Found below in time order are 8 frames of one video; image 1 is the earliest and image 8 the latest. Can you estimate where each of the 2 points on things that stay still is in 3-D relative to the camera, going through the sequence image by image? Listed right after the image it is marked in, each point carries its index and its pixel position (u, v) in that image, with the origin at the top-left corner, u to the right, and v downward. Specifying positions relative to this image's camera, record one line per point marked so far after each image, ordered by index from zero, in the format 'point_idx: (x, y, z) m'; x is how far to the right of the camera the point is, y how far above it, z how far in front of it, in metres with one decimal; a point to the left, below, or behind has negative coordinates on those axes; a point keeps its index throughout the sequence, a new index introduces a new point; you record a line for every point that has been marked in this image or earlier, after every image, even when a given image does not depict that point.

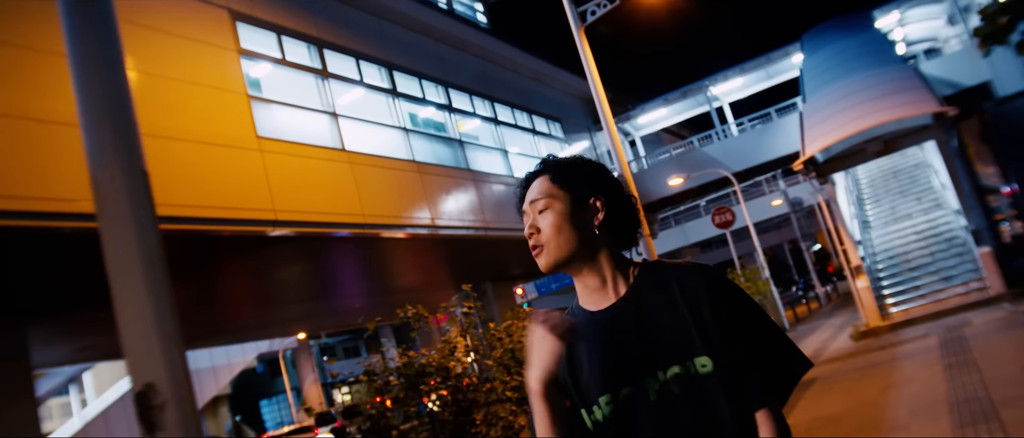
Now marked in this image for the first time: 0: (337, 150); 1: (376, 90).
0: (-3.0, +1.2, +12.0) m
1: (-2.7, +2.6, +13.9) m
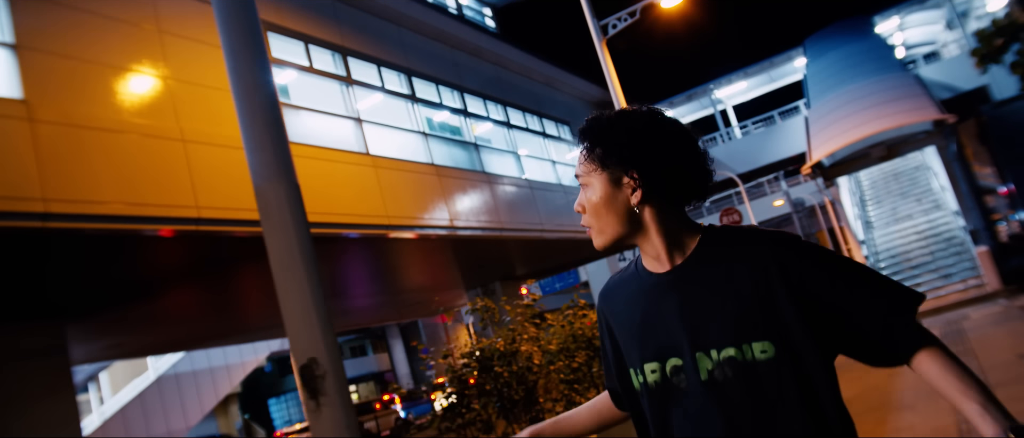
0: (-2.7, +1.2, +12.5) m
1: (-2.4, +2.6, +14.3) m
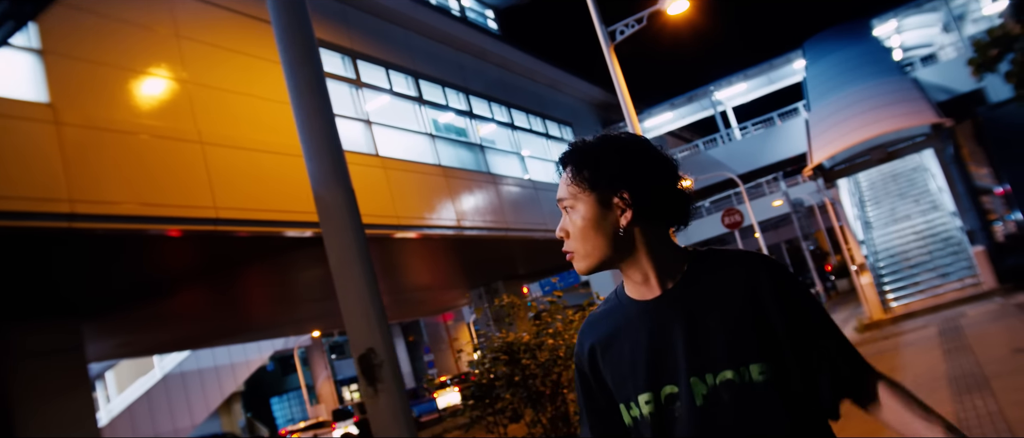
0: (-2.6, +1.2, +12.7) m
1: (-2.3, +2.6, +14.6) m
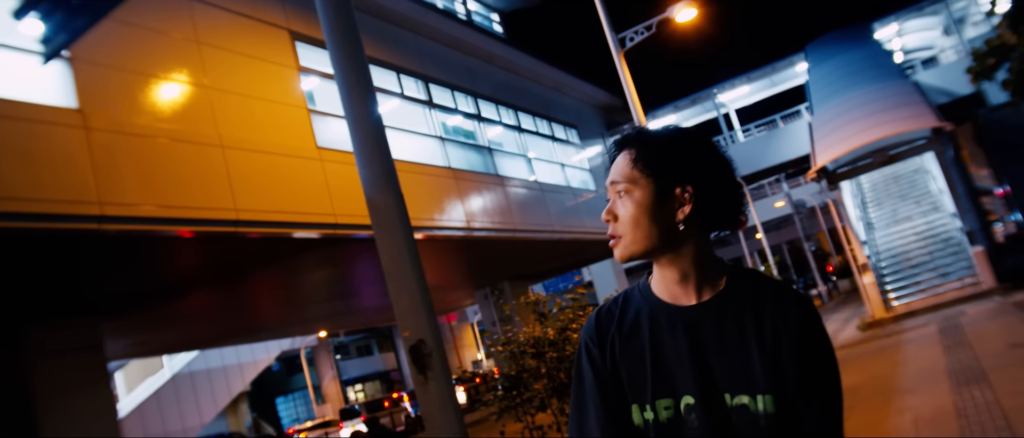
0: (-2.4, +1.1, +13.0) m
1: (-2.1, +2.5, +14.8) m
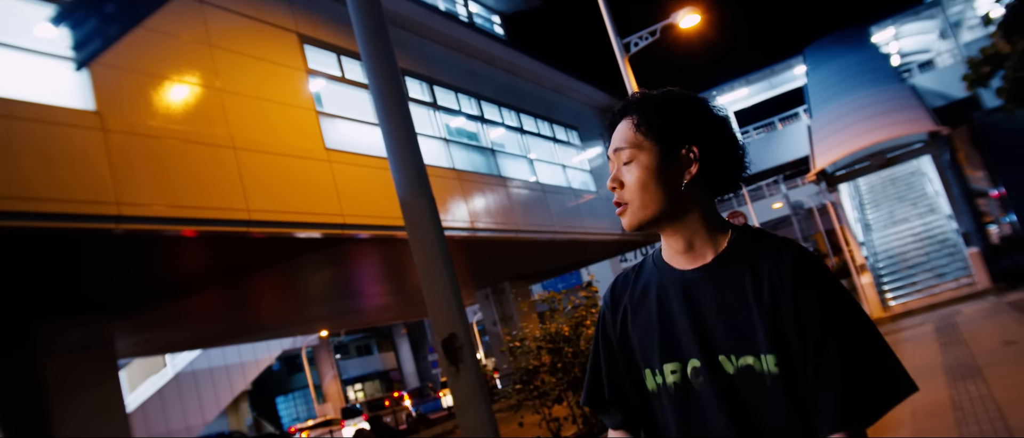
0: (-2.3, +1.1, +13.2) m
1: (-2.0, +2.5, +15.0) m
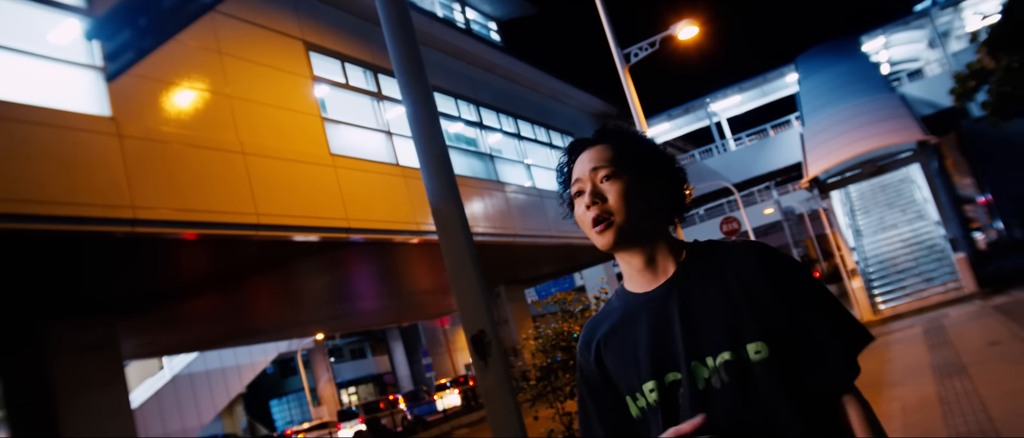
0: (-2.3, +1.1, +13.4) m
1: (-2.1, +2.4, +15.3) m
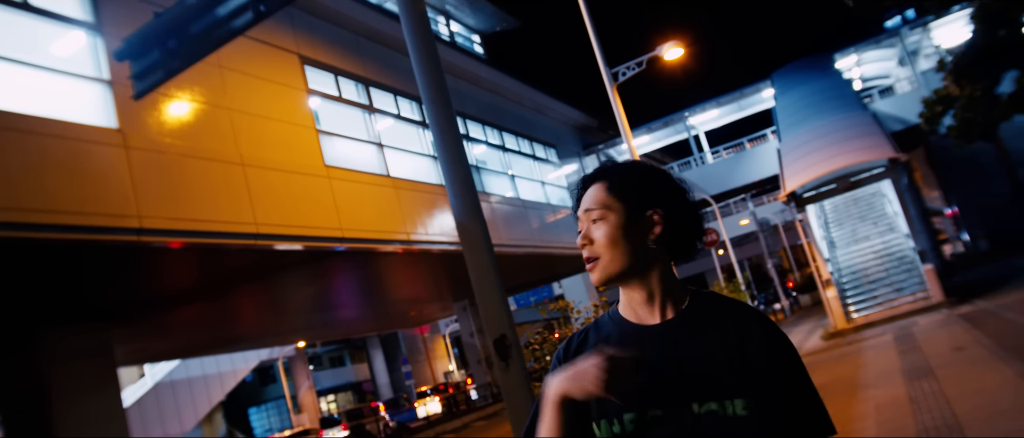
0: (-2.6, +0.9, +13.7) m
1: (-2.3, +2.2, +15.6) m
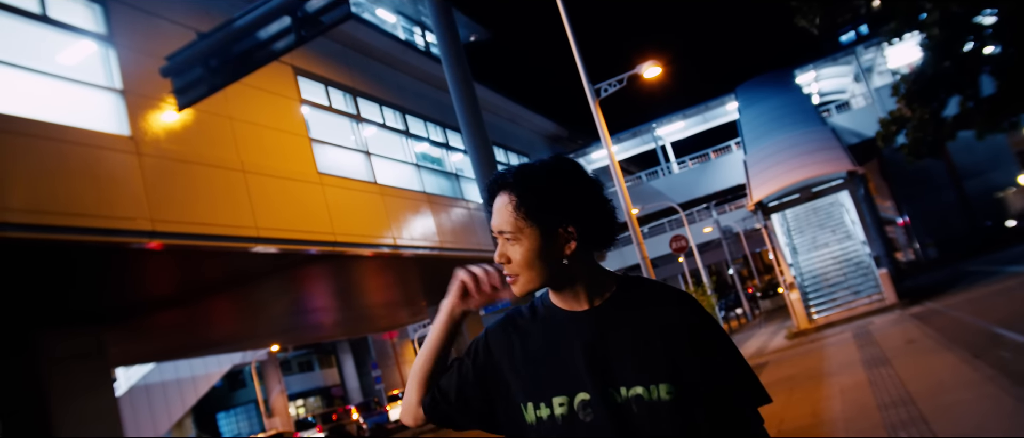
0: (-2.9, +0.8, +14.2) m
1: (-2.8, +2.1, +16.1) m
